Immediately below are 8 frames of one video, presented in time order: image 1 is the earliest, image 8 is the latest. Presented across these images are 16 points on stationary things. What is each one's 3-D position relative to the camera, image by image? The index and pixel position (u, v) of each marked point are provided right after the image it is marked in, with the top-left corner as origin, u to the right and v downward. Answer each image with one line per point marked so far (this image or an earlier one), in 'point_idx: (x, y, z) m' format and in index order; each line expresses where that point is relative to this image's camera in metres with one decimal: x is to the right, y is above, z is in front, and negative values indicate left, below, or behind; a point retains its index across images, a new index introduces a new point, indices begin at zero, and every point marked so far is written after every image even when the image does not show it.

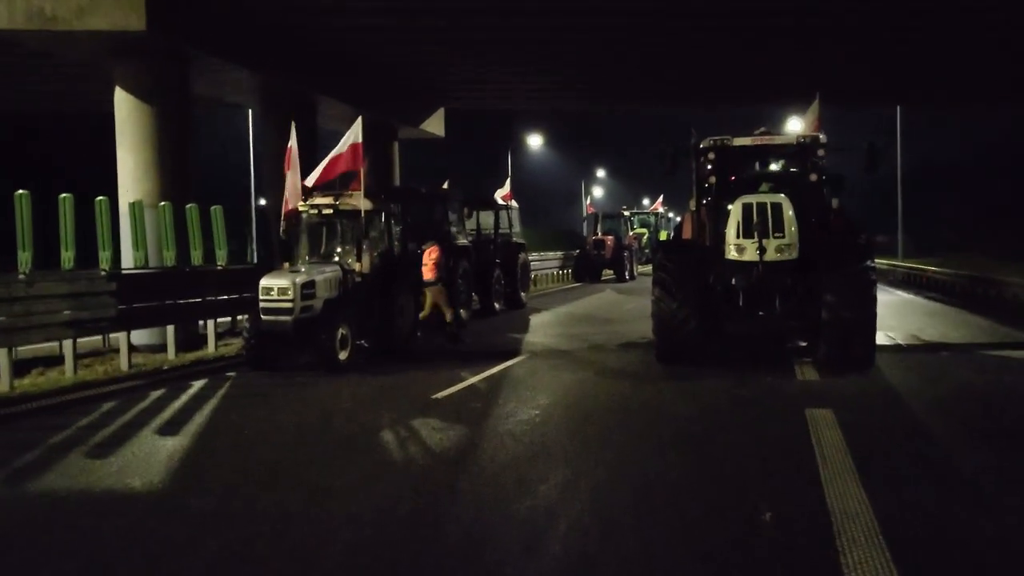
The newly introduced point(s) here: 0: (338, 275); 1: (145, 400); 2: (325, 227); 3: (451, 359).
0: (-2.5, +0.2, +13.1) m
1: (-4.1, -1.3, +9.9) m
2: (-2.8, +0.9, +13.7) m
3: (-0.9, -1.1, +13.6) m
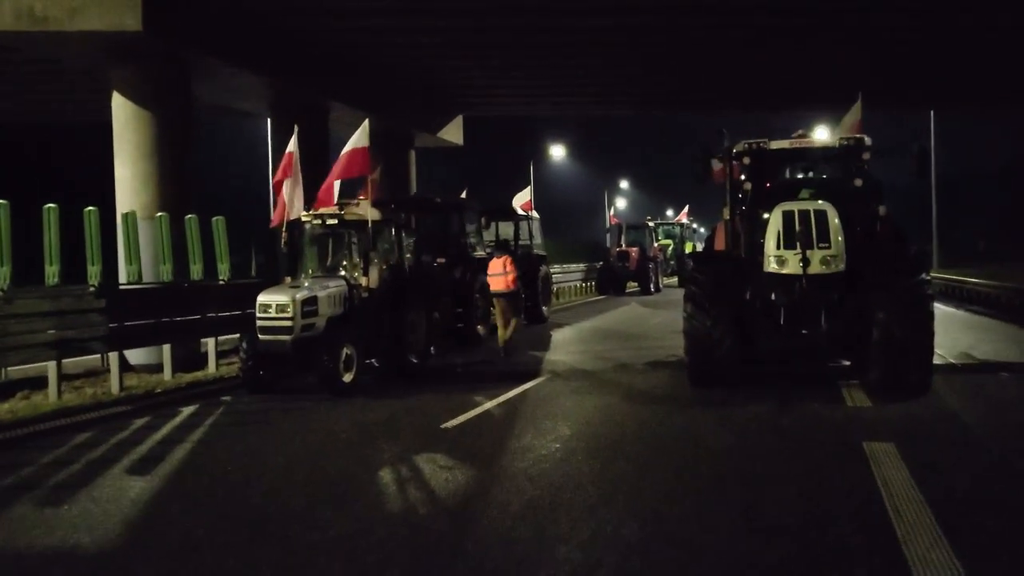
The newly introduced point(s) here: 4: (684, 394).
0: (-2.3, 0.0, +12.1) m
1: (-3.9, -1.4, +9.0) m
2: (-2.6, +0.7, +12.8) m
3: (-0.7, -1.3, +12.6) m
4: (+2.2, -1.3, +11.3) m
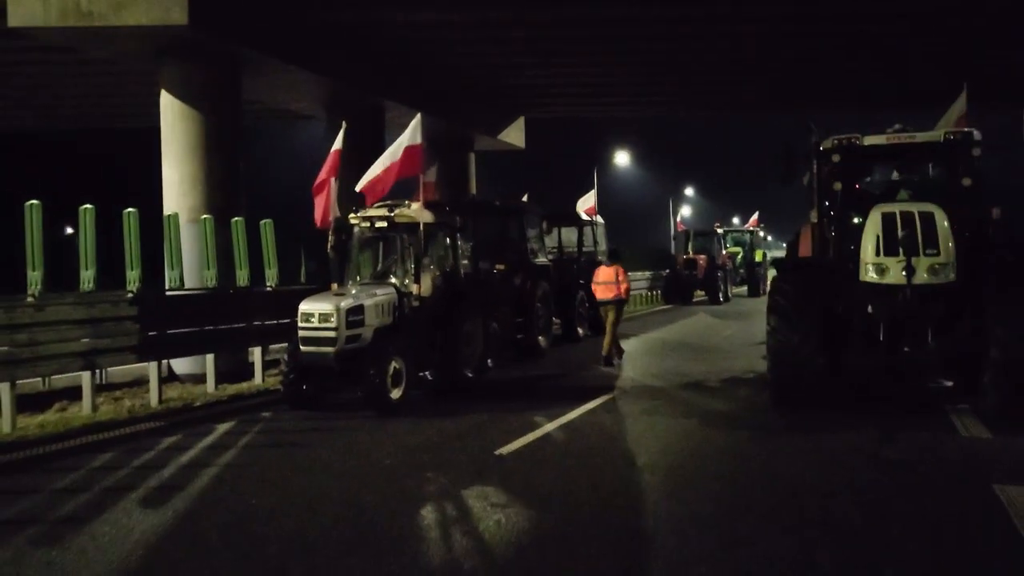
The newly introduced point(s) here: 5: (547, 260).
0: (-1.5, -0.1, +11.2) m
1: (-3.3, -1.5, +8.3) m
2: (-1.7, +0.6, +11.9) m
3: (+0.1, -1.4, +11.6) m
4: (+2.9, -1.5, +10.1) m
5: (+0.7, +0.5, +18.0) m
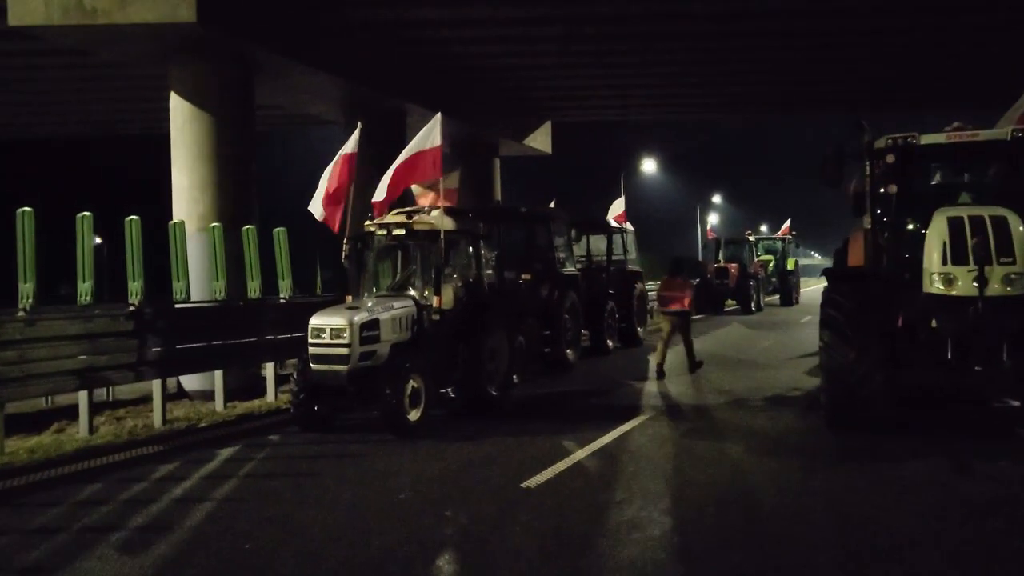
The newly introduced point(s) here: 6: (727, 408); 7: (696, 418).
0: (-1.2, -0.3, +10.4) m
1: (-3.1, -1.6, +7.5) m
2: (-1.4, +0.5, +11.1) m
3: (+0.5, -1.6, +10.7) m
4: (+3.2, -1.6, +9.2) m
5: (+1.2, +0.3, +17.1) m
6: (+2.7, -1.5, +11.5) m
7: (+2.2, -1.6, +10.8) m
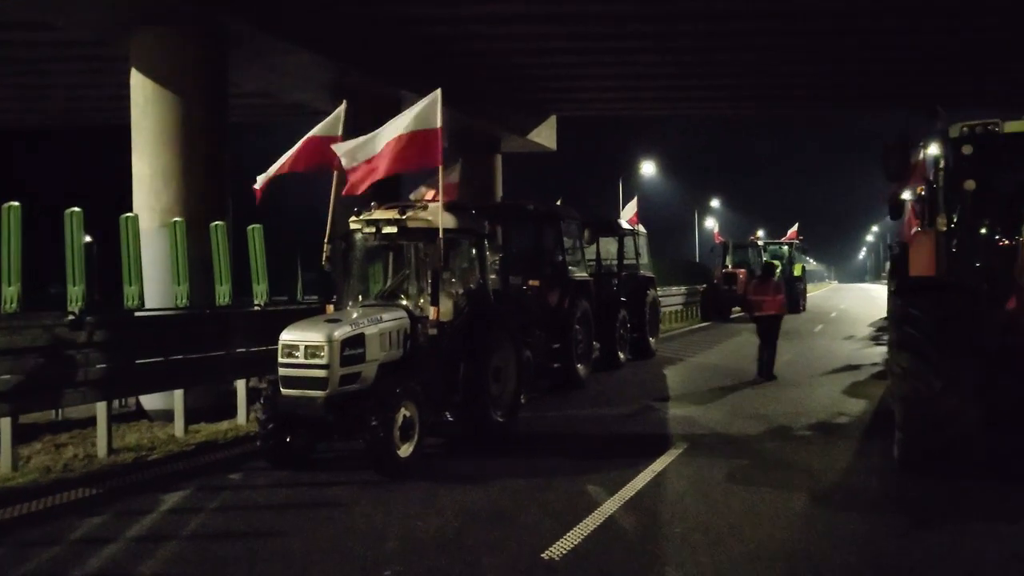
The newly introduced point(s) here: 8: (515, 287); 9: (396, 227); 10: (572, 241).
0: (-1.1, -0.4, +8.8) m
1: (-3.0, -1.7, +5.8) m
2: (-1.3, +0.4, +9.5) m
3: (+0.6, -1.7, +9.1) m
4: (+3.3, -1.7, +7.5) m
5: (+1.3, +0.2, +15.5) m
6: (+2.8, -1.7, +9.9) m
7: (+2.3, -1.7, +9.1) m
8: (+0.1, 0.0, +12.7) m
9: (-1.2, +0.6, +9.4) m
10: (+1.0, +0.8, +15.0) m
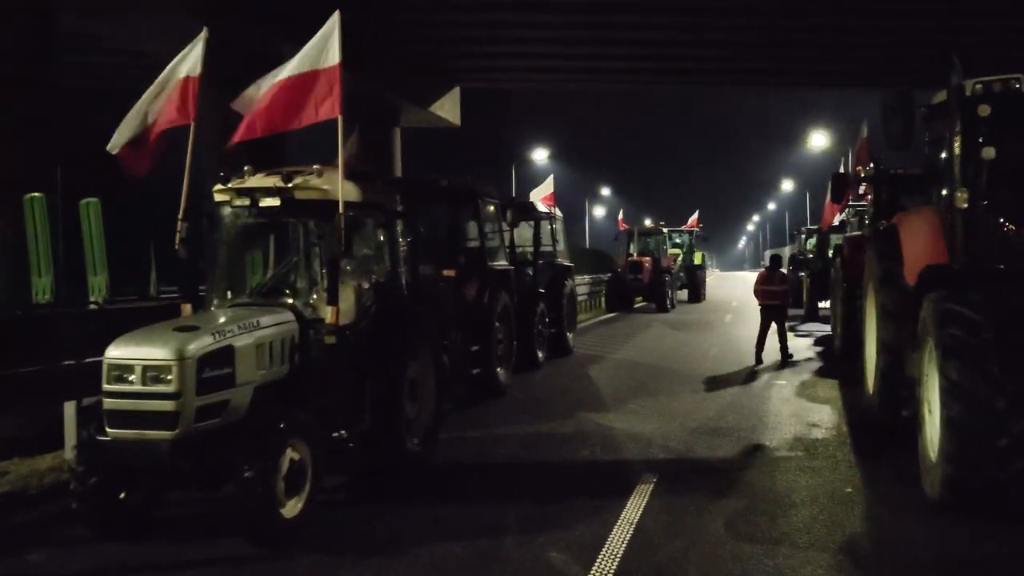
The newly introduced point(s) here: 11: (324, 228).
0: (-1.6, -0.3, +6.5) m
1: (-3.1, -1.7, +3.3) m
2: (-1.9, +0.4, +7.1) m
3: (0.0, -1.6, +7.0) m
4: (+2.9, -1.6, +5.8) m
5: (-0.1, +0.4, +13.4) m
6: (+2.1, -1.6, +8.0) m
7: (+1.7, -1.6, +7.2) m
8: (-1.0, +0.1, +10.5) m
9: (-1.8, +0.7, +7.0) m
10: (-0.3, +0.9, +12.9) m
11: (-1.5, +0.5, +7.1) m
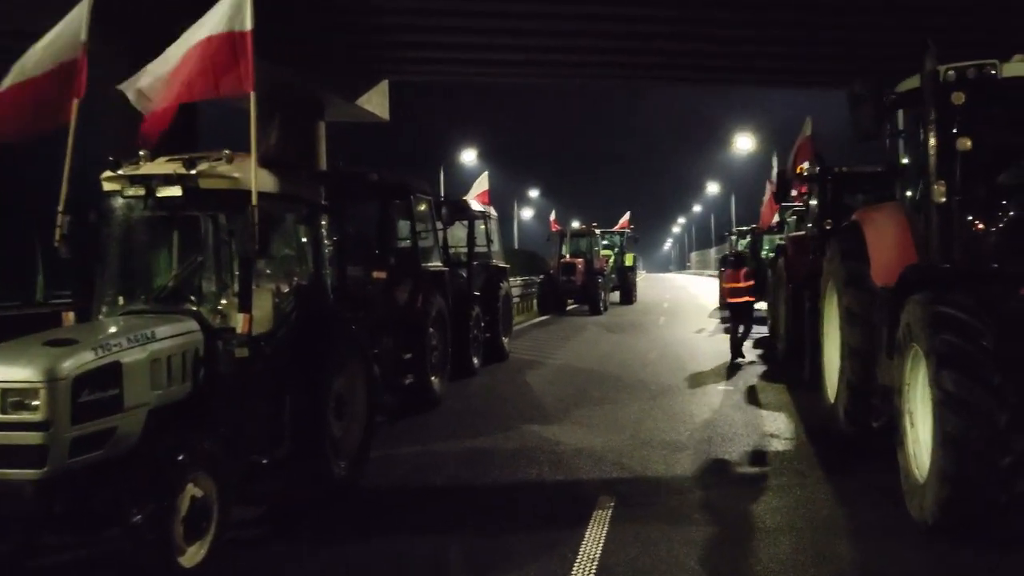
0: (-2.0, -0.3, +5.5) m
1: (-3.2, -1.7, +2.2) m
2: (-2.3, +0.4, +6.1) m
3: (-0.4, -1.6, +6.1) m
4: (+2.6, -1.6, +5.1) m
5: (-1.0, +0.3, +12.5) m
6: (+1.7, -1.6, +7.3) m
7: (+1.3, -1.6, +6.5) m
8: (-1.6, +0.1, +9.5) m
9: (-2.2, +0.7, +6.0) m
10: (-1.2, +0.9, +12.0) m
11: (-1.9, +0.4, +6.1) m
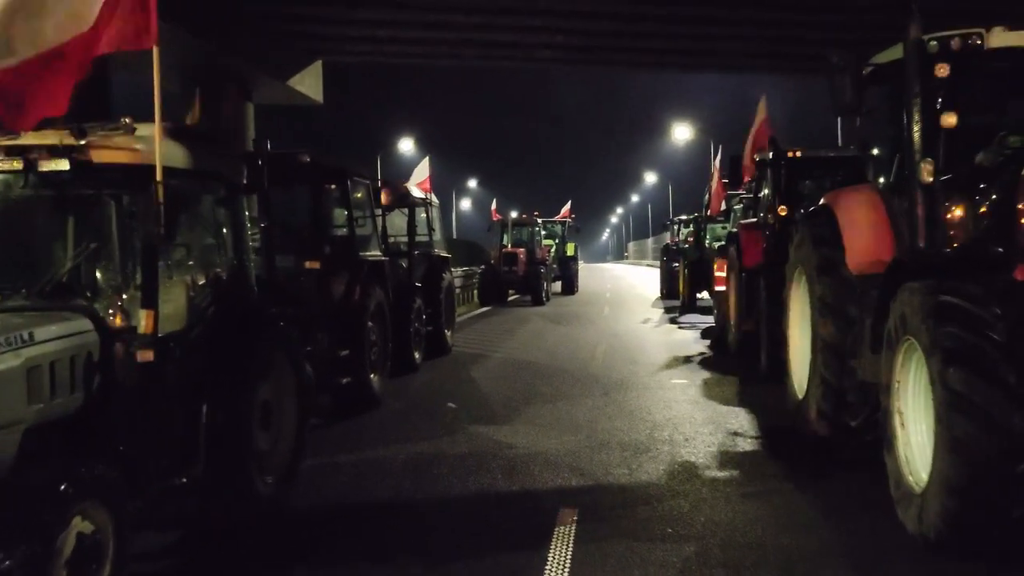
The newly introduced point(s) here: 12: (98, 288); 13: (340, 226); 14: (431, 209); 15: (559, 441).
0: (-2.2, -0.3, +4.6) m
1: (-3.2, -1.7, +1.2) m
2: (-2.6, +0.5, +5.2) m
3: (-0.7, -1.6, +5.3) m
4: (+2.3, -1.6, +4.6) m
5: (-1.7, +0.4, +11.7) m
6: (+1.3, -1.5, +6.7) m
7: (+1.0, -1.5, +5.8) m
8: (-2.1, +0.2, +8.7) m
9: (-2.5, +0.7, +5.1) m
10: (-1.9, +1.0, +11.1) m
11: (-2.2, +0.5, +5.2) m
12: (-2.4, 0.0, +5.2) m
13: (-1.9, +0.7, +10.1) m
14: (-1.4, +1.4, +15.6) m
15: (+0.5, -1.5, +8.6) m
